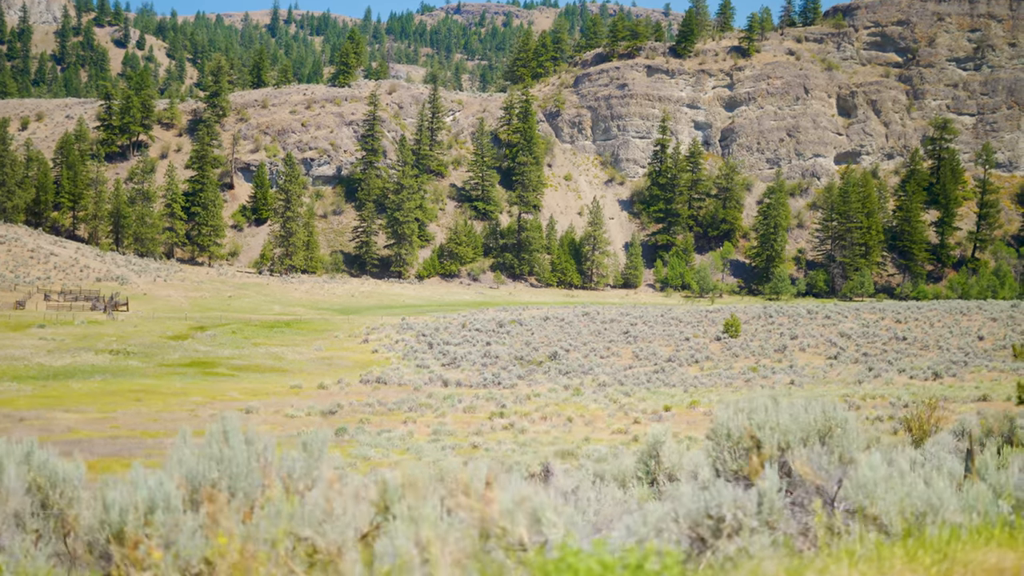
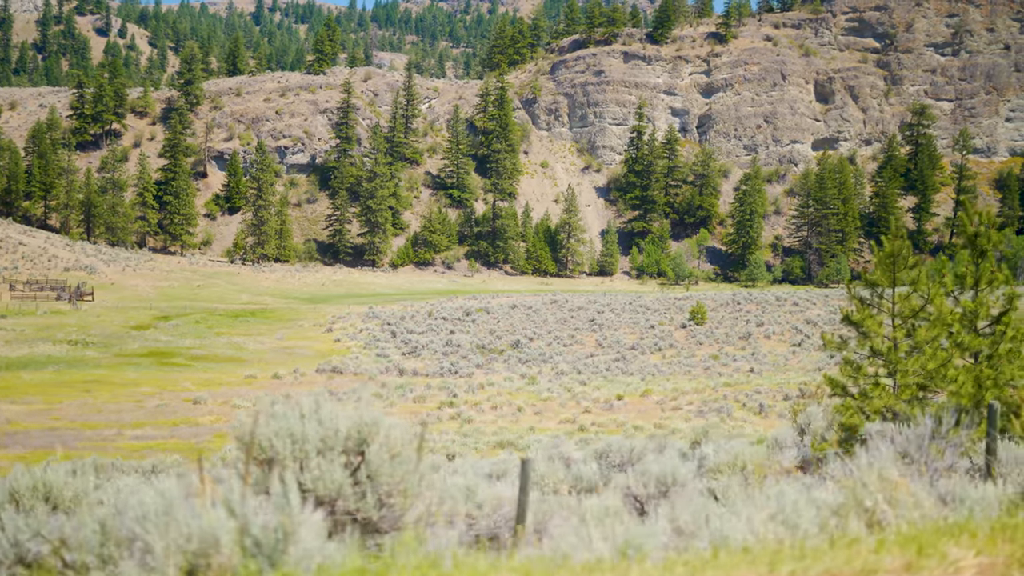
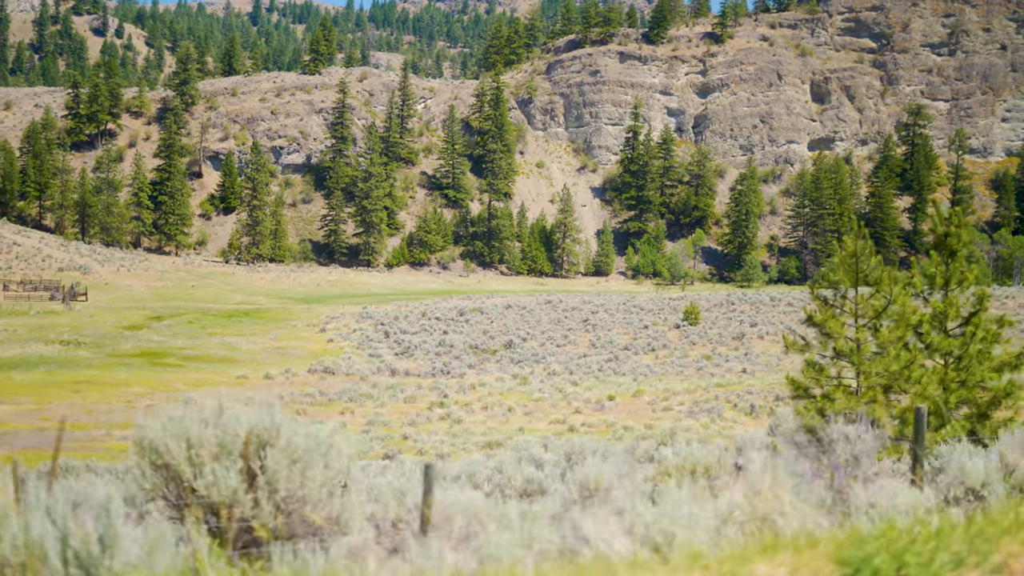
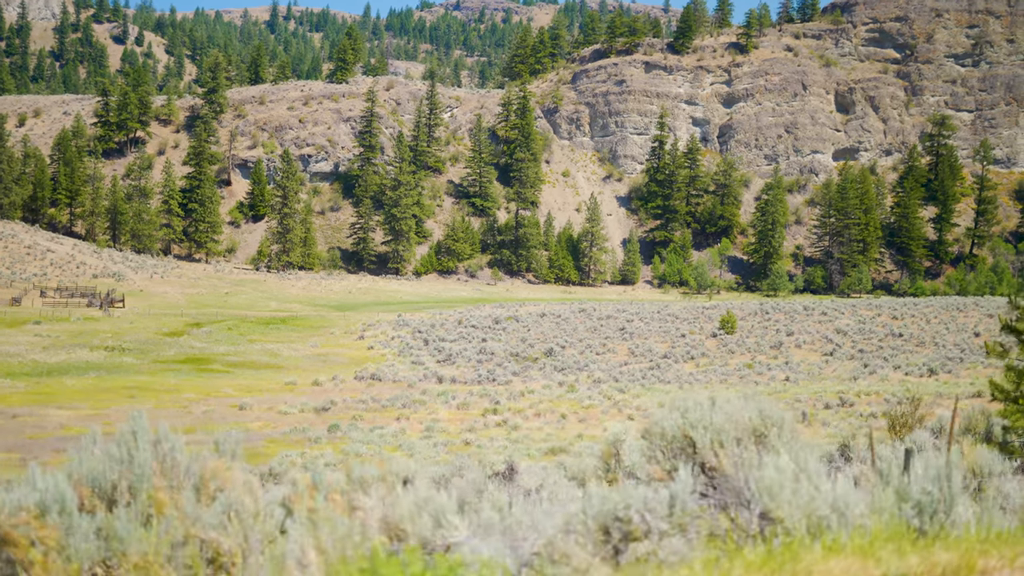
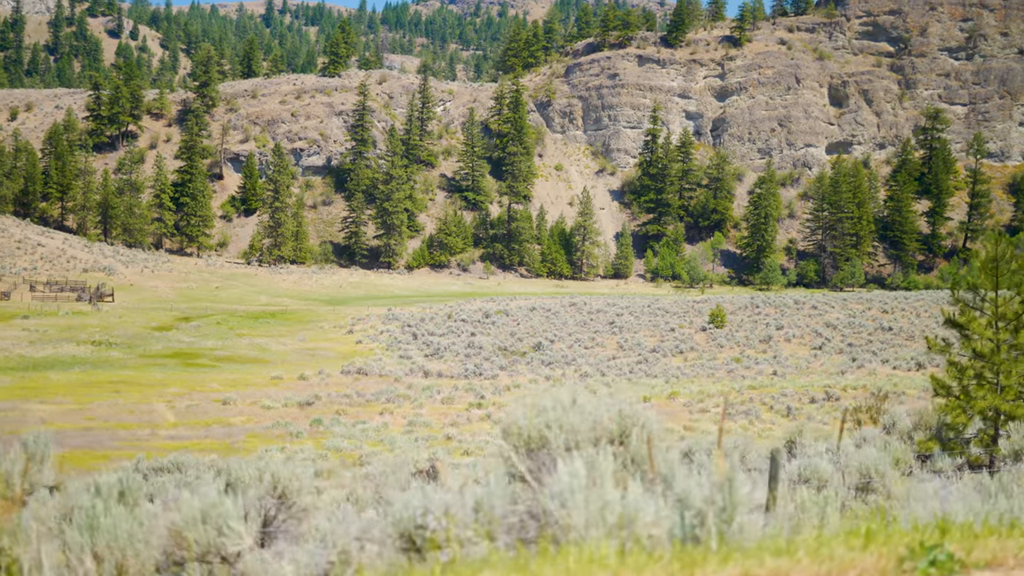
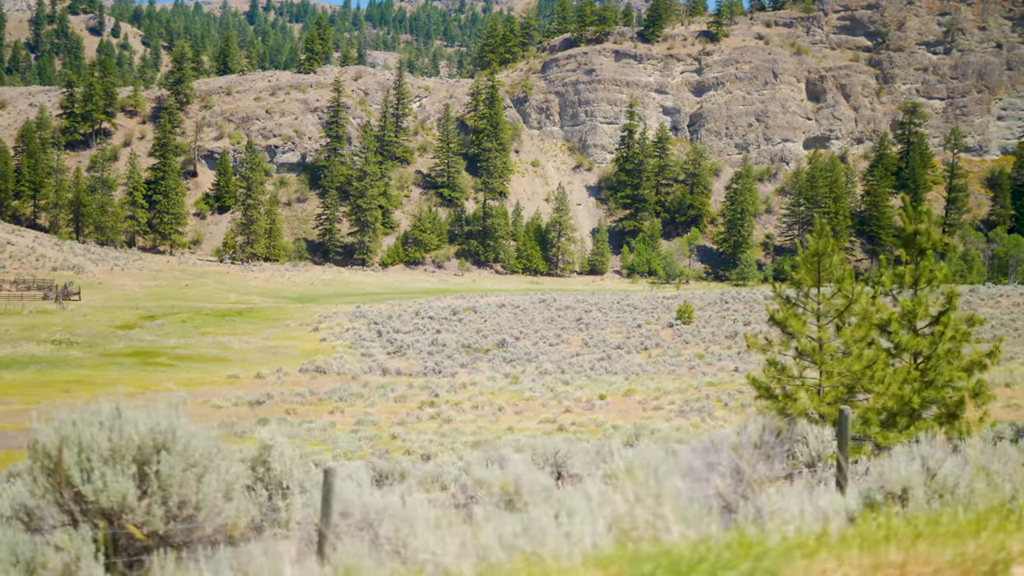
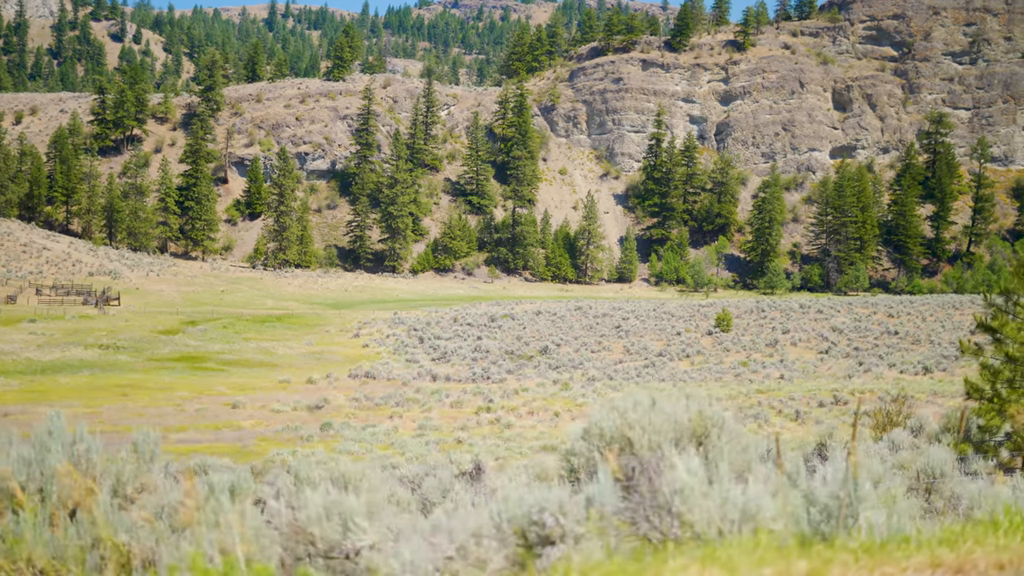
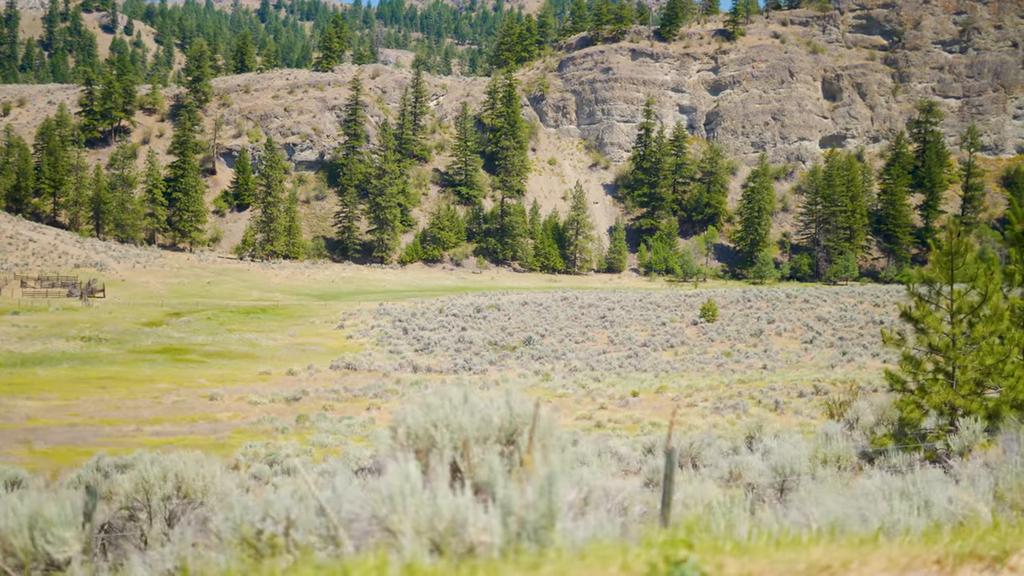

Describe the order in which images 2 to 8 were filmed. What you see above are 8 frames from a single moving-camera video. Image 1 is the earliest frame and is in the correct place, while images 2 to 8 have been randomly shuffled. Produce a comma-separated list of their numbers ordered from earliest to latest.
4, 7, 5, 8, 2, 3, 6
